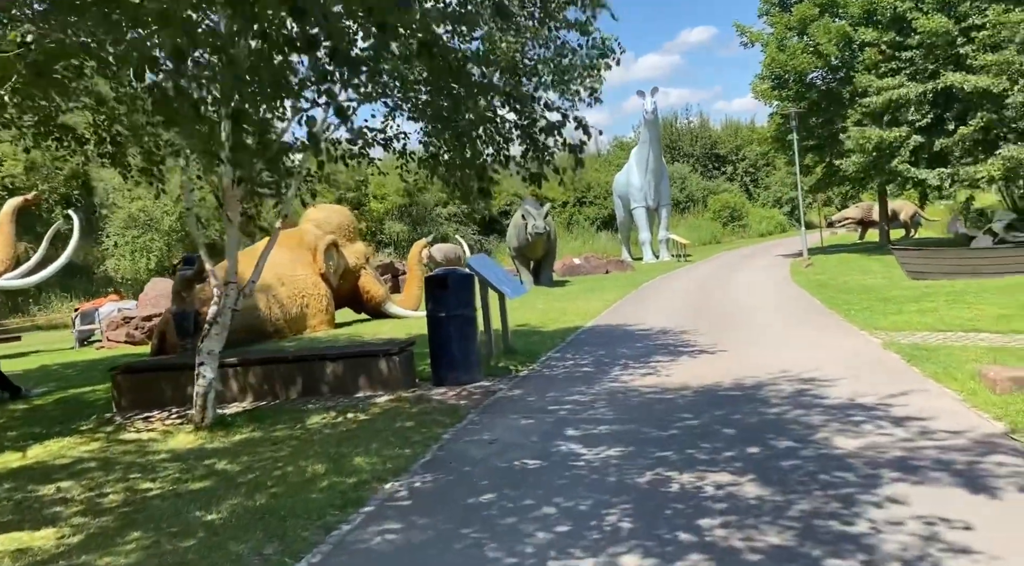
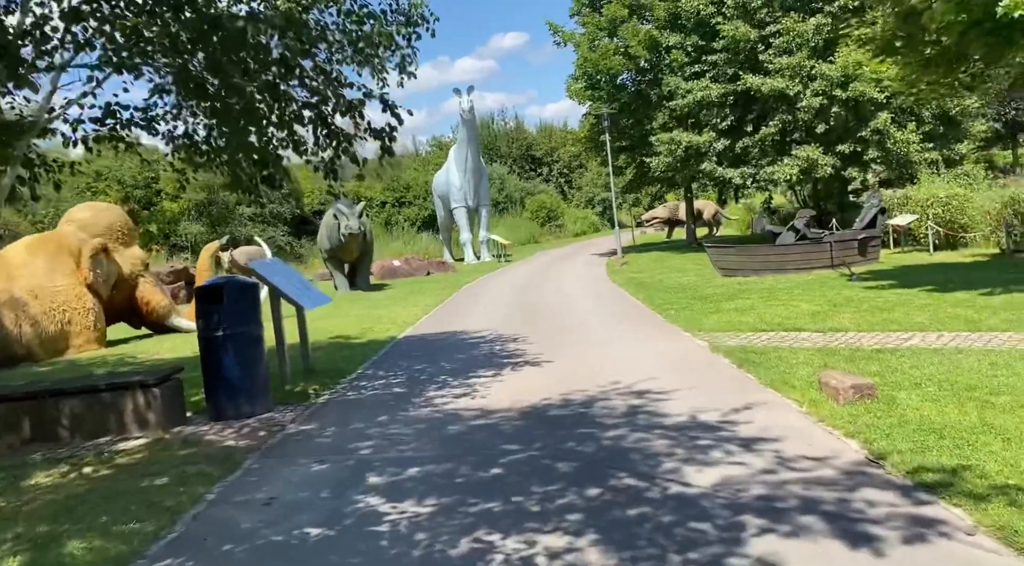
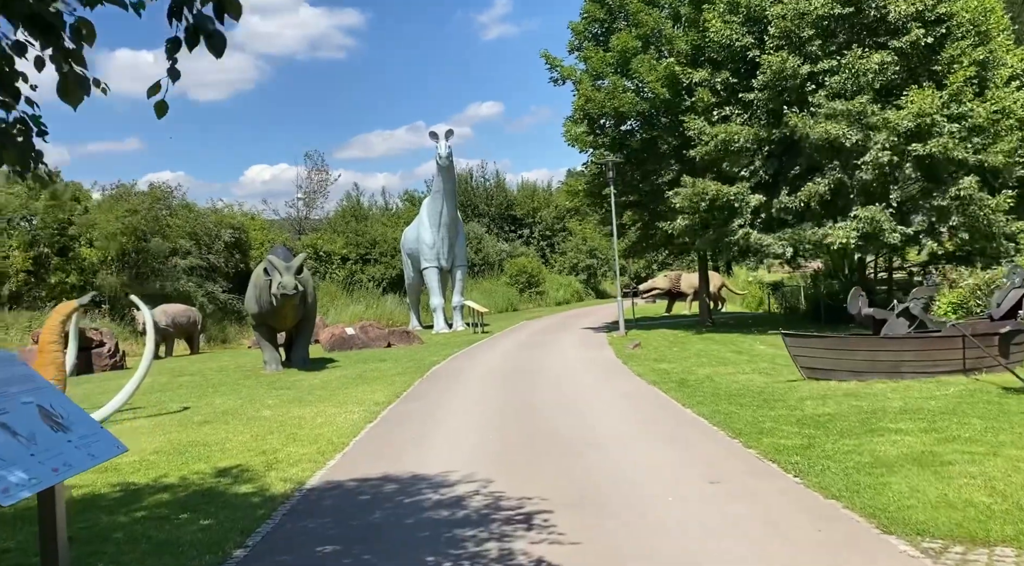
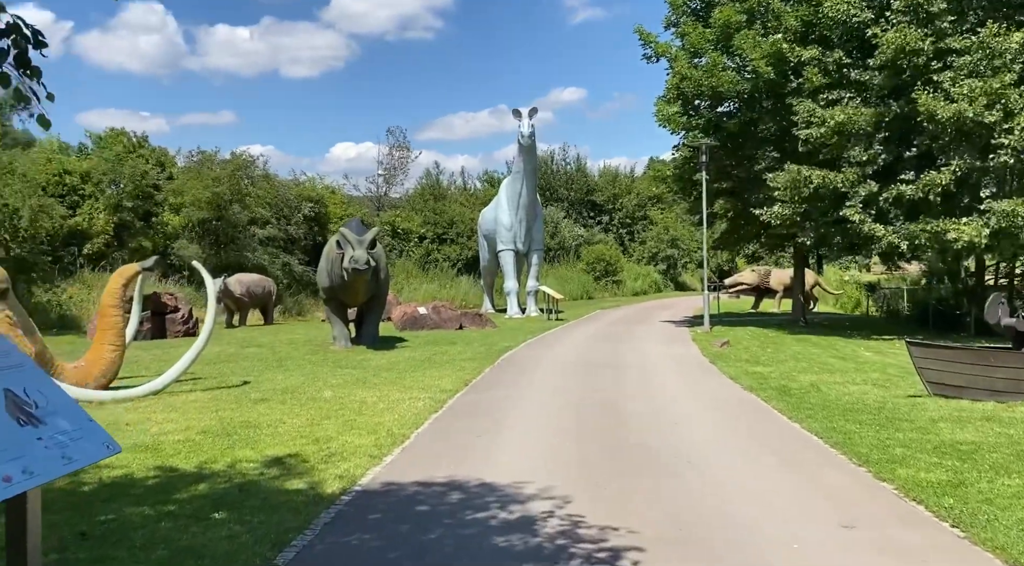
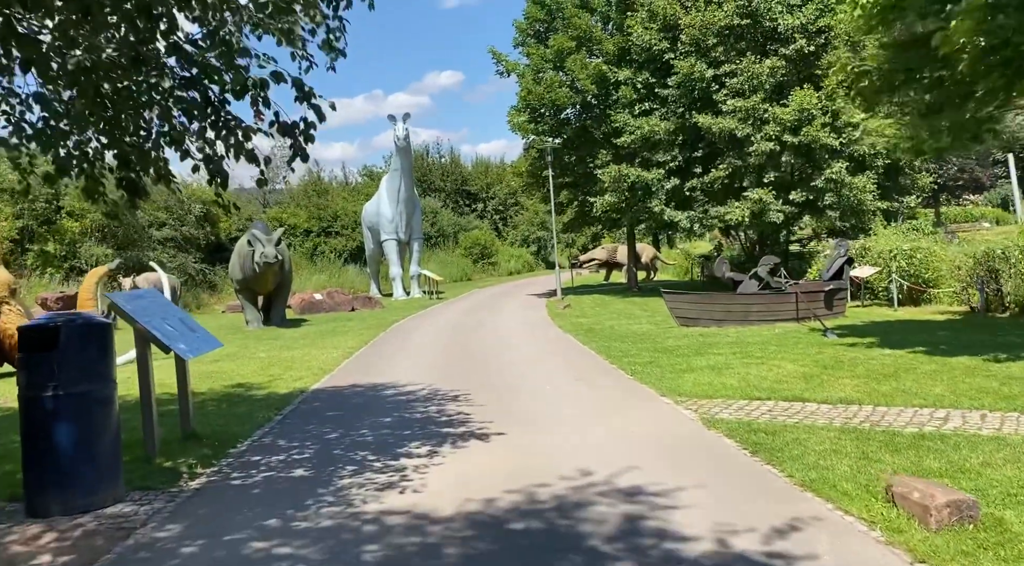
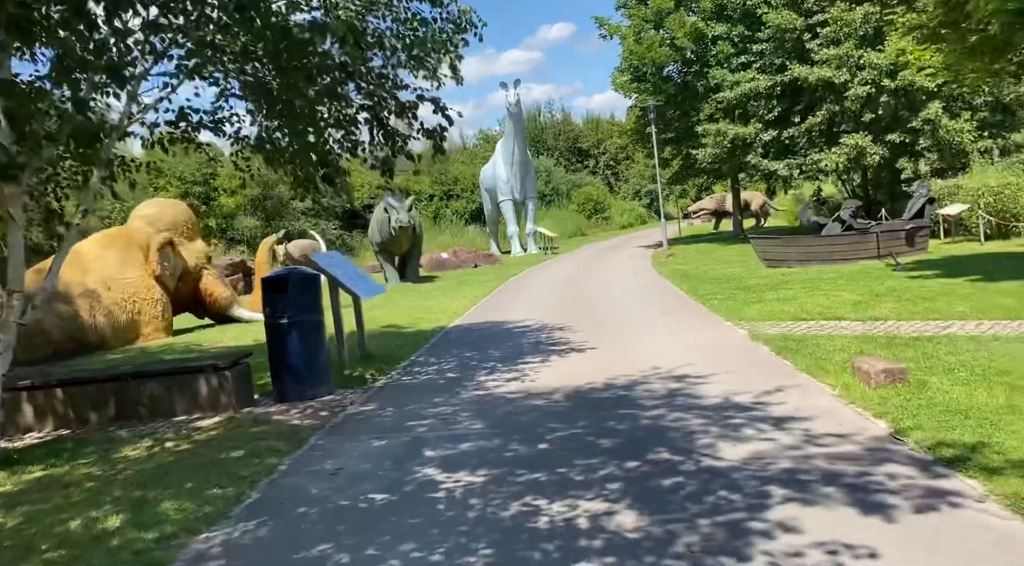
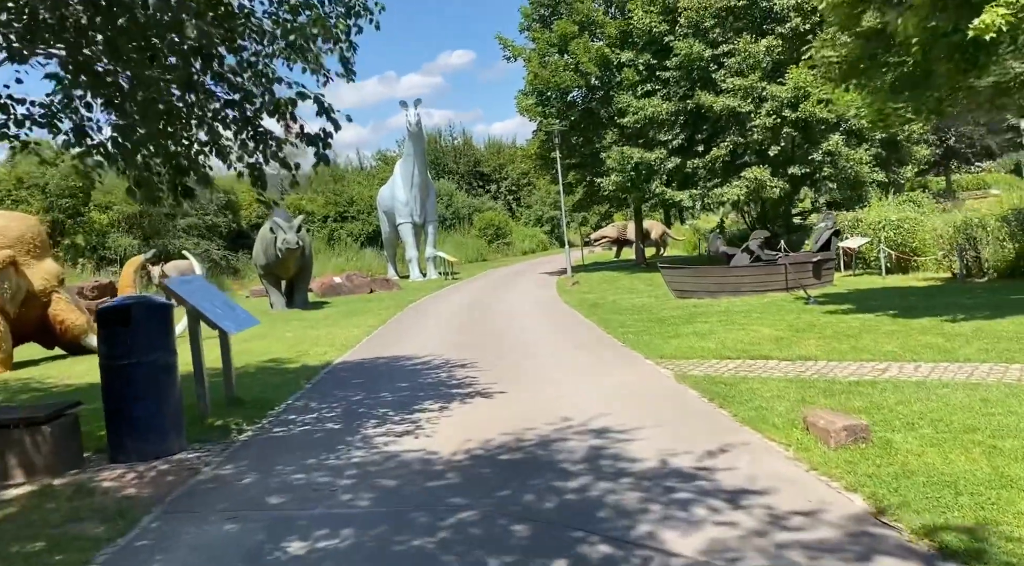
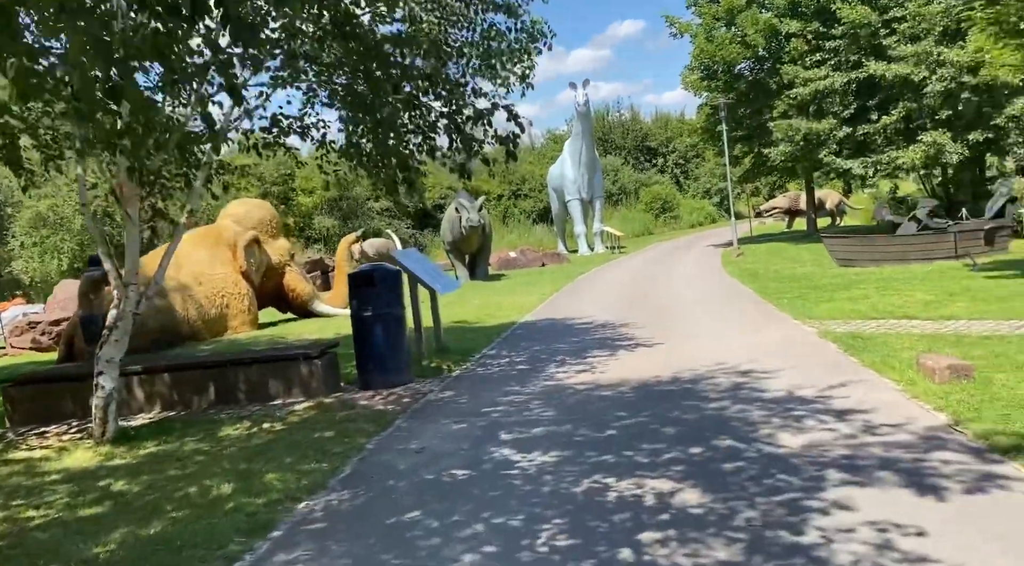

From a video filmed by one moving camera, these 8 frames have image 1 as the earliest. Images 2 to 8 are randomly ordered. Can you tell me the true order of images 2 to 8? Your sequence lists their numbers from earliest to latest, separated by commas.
8, 6, 2, 7, 5, 3, 4
